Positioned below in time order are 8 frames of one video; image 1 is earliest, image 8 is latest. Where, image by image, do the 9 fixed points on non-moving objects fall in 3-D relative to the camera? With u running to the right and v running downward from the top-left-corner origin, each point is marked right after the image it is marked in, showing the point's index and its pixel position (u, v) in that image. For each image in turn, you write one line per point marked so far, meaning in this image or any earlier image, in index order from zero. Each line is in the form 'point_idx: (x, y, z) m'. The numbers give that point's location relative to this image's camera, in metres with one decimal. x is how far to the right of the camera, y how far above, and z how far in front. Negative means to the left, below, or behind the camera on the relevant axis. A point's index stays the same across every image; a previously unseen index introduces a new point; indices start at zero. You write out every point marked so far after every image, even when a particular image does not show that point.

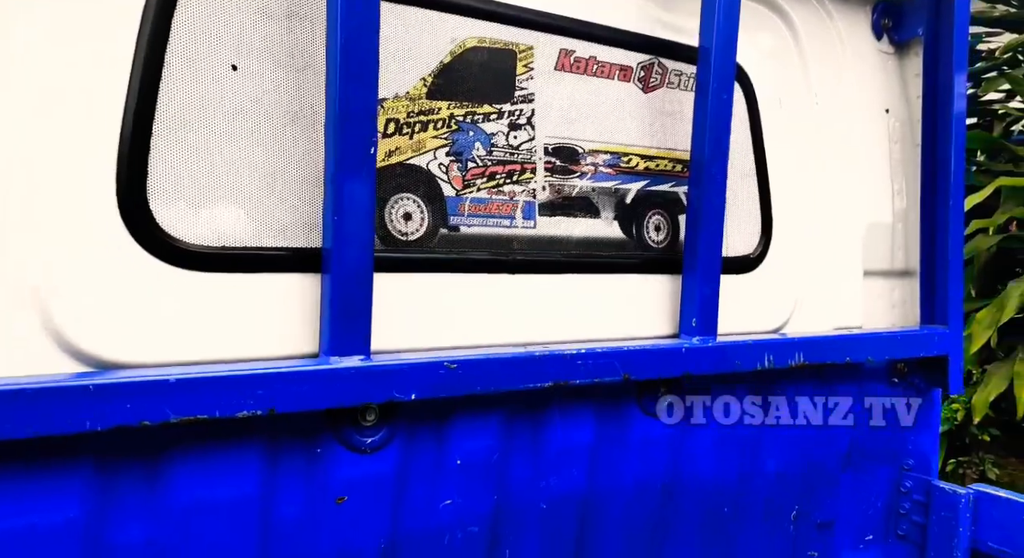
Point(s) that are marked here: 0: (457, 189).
0: (-0.1, +0.1, +1.2) m
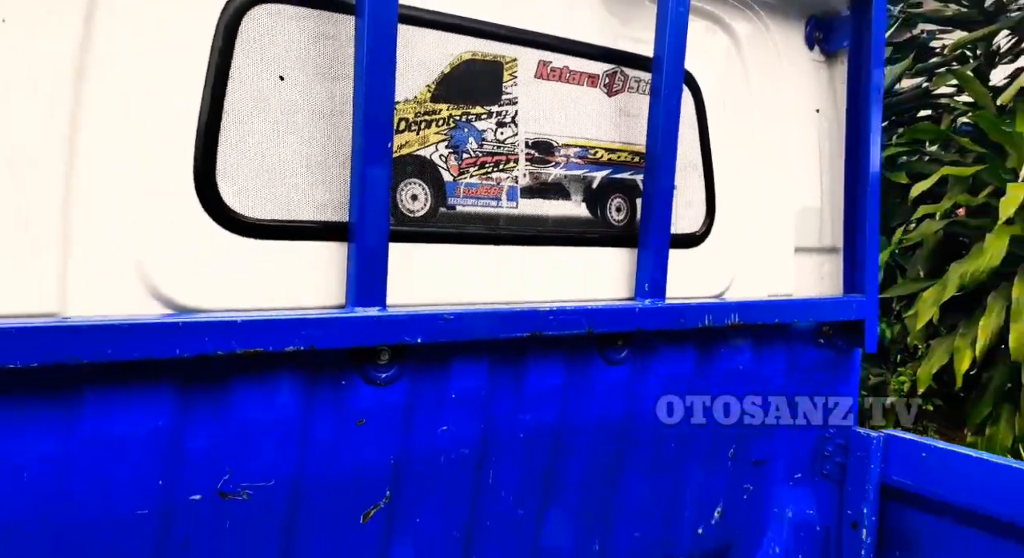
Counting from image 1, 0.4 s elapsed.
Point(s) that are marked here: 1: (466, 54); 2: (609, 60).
0: (-0.1, +0.2, +1.5) m
1: (-0.1, +0.4, +1.5) m
2: (+0.2, +0.4, +1.7) m
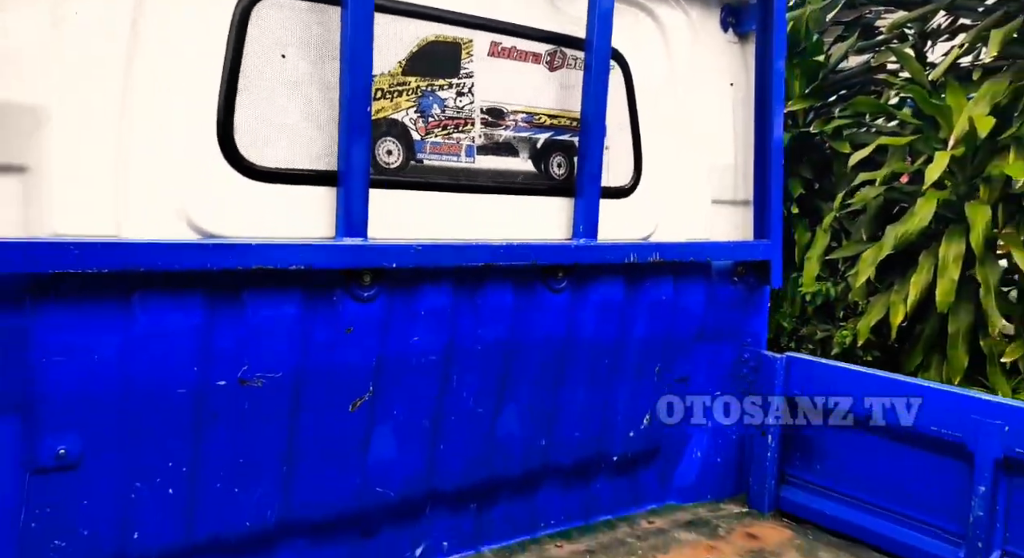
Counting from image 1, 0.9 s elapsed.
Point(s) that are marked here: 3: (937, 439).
0: (-0.2, +0.3, +1.9) m
1: (-0.2, +0.5, +1.9) m
2: (+0.1, +0.5, +2.0) m
3: (+1.0, -0.4, +2.1) m
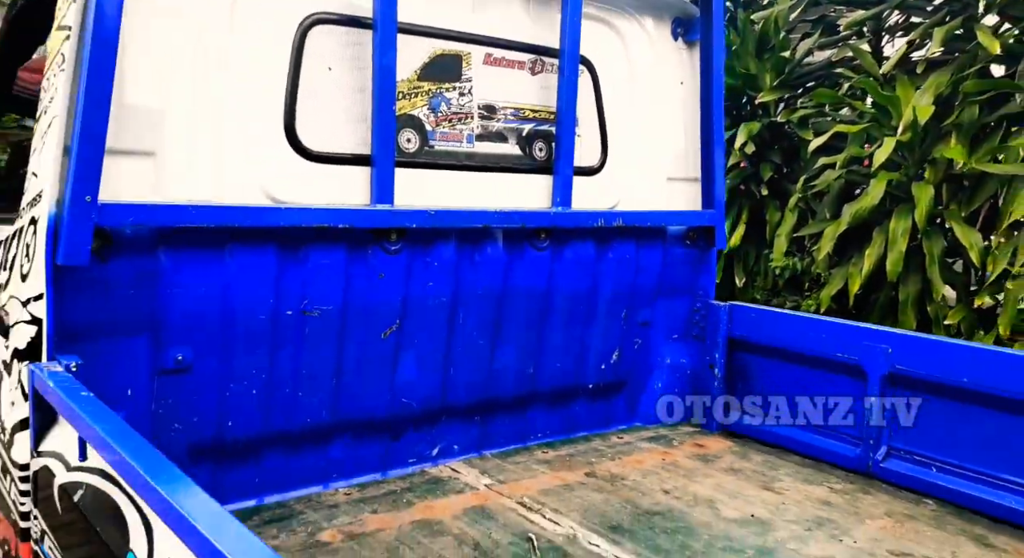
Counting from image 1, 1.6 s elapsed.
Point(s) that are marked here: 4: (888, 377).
0: (-0.2, +0.4, +2.4) m
1: (-0.2, +0.6, +2.4) m
2: (+0.1, +0.7, +2.6) m
3: (+1.0, -0.2, +2.6) m
4: (+1.0, -0.3, +2.4) m
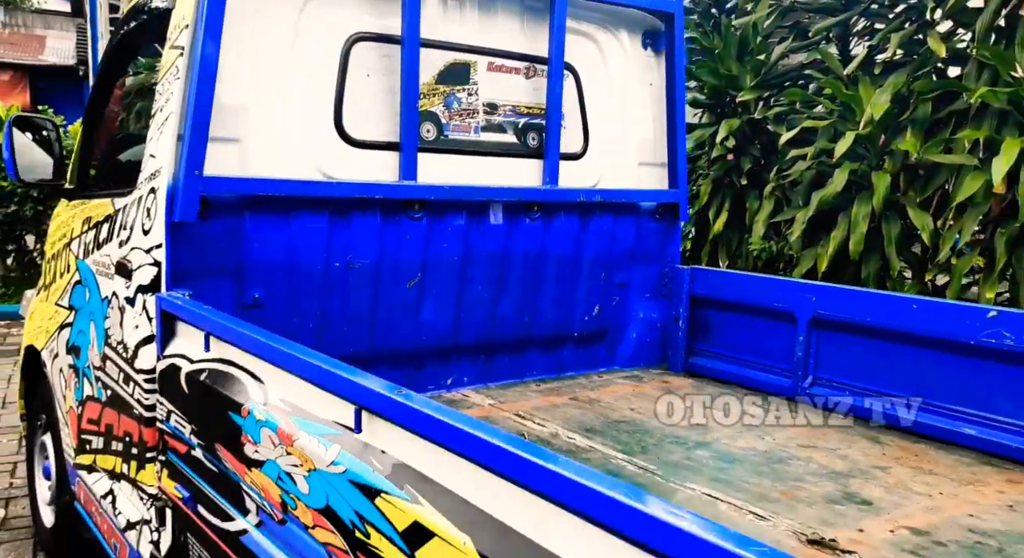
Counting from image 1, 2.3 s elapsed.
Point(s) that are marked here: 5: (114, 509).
0: (-0.2, +0.5, +3.1) m
1: (-0.2, +0.7, +3.1) m
2: (0.0, +0.8, +3.2) m
3: (+1.0, -0.1, +3.3) m
4: (+1.0, -0.1, +3.1) m
5: (-1.2, -0.7, +2.8) m
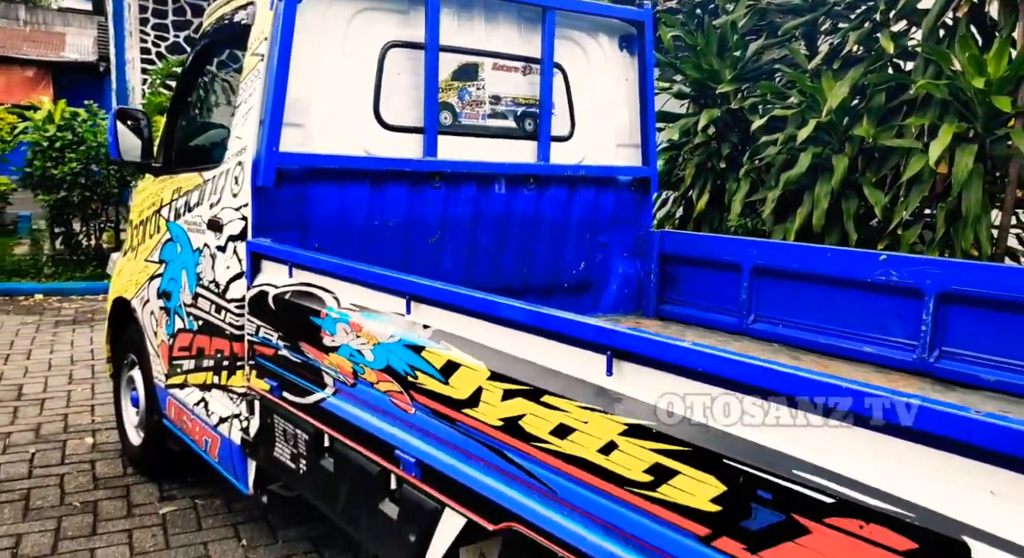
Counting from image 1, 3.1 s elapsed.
0: (-0.2, +0.7, +3.9) m
1: (-0.2, +0.9, +3.9) m
2: (+0.1, +1.0, +4.0) m
3: (+1.0, +0.1, +4.1) m
4: (+1.0, 0.0, +3.9) m
5: (-1.2, -0.5, +3.6) m
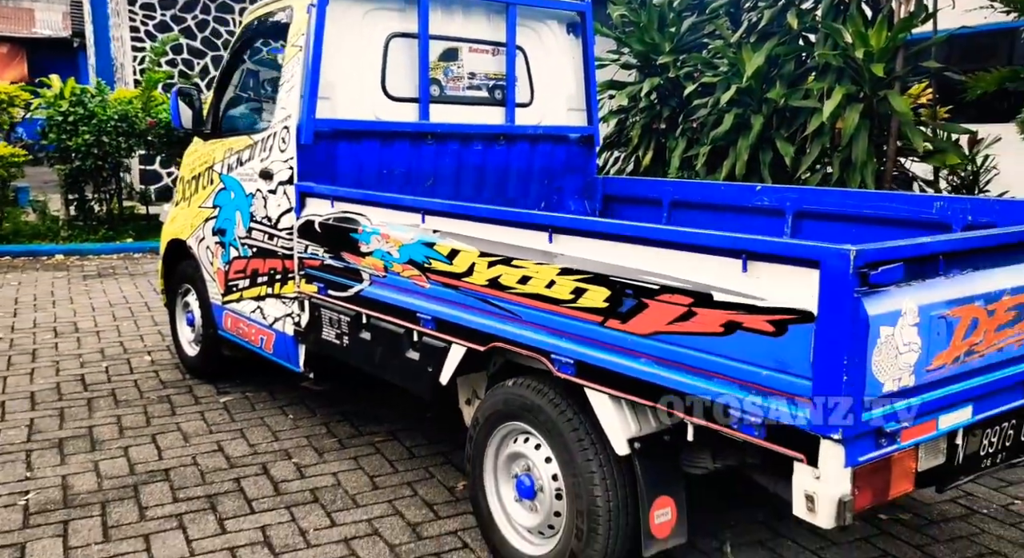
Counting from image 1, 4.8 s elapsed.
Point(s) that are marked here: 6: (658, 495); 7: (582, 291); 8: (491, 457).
0: (-0.4, +1.1, +5.1) m
1: (-0.4, +1.3, +5.0) m
2: (-0.1, +1.4, +5.2) m
3: (+0.8, +0.5, +5.3) m
4: (+0.9, +0.4, +5.1) m
5: (-1.3, -0.2, +4.8) m
6: (+0.4, -0.7, +2.8) m
7: (+0.2, 0.0, +2.8) m
8: (-0.1, -0.6, +3.3) m
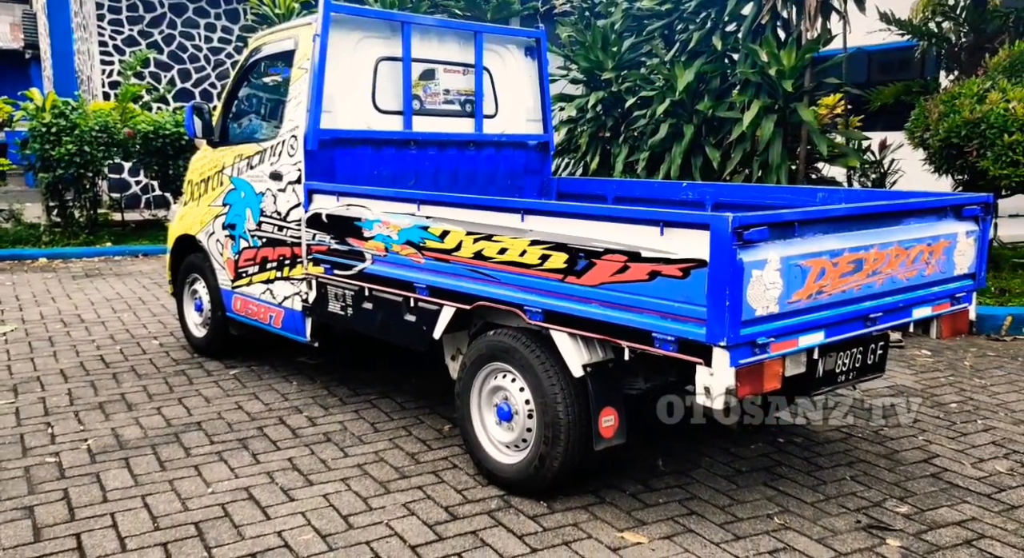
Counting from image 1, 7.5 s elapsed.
0: (-0.6, +1.2, +6.0) m
1: (-0.6, +1.4, +6.0) m
2: (-0.3, +1.5, +6.2) m
3: (+0.6, +0.6, +6.3) m
4: (+0.7, +0.6, +6.1) m
5: (-1.5, -0.1, +5.7) m
6: (+0.4, -0.5, +3.7) m
7: (+0.1, +0.1, +3.7) m
8: (-0.2, -0.5, +4.2) m
